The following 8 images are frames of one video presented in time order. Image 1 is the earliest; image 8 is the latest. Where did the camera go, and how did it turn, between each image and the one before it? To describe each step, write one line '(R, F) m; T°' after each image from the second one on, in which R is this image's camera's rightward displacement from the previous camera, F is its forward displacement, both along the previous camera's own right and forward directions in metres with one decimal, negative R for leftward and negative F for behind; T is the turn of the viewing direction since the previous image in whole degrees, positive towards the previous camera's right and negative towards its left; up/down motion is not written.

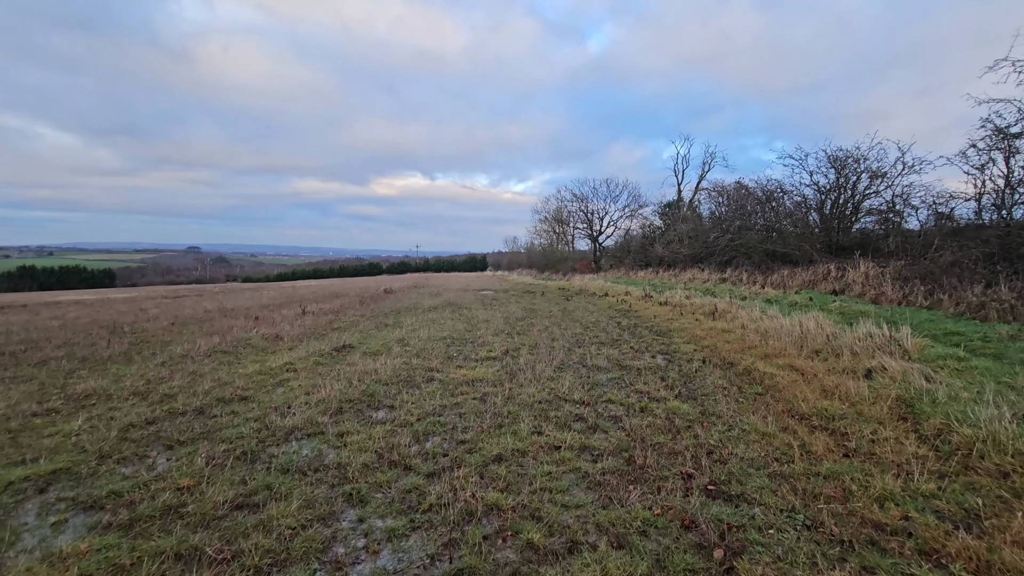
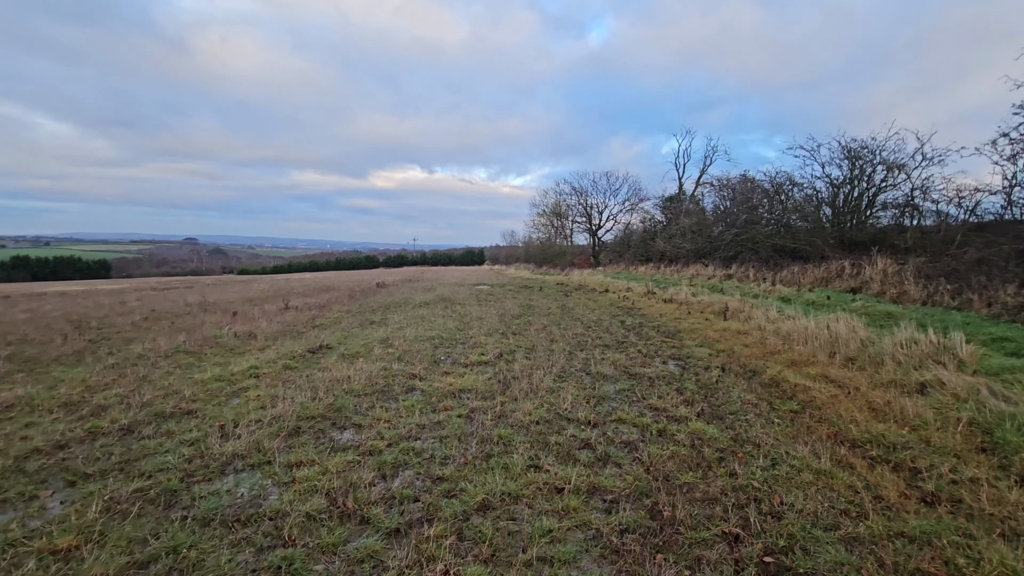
(0.0, +0.8) m; 0°
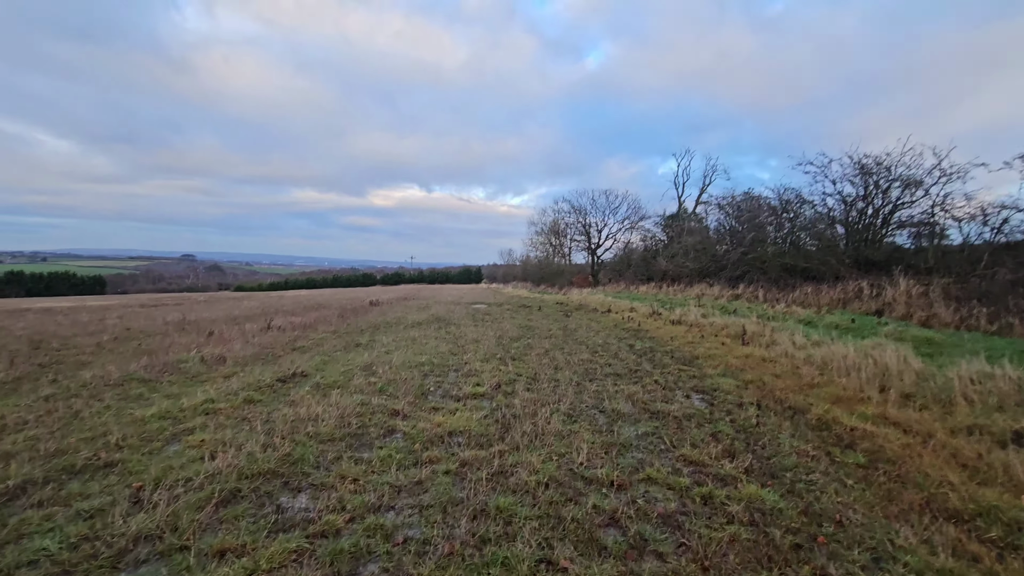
(0.0, +0.9) m; 0°
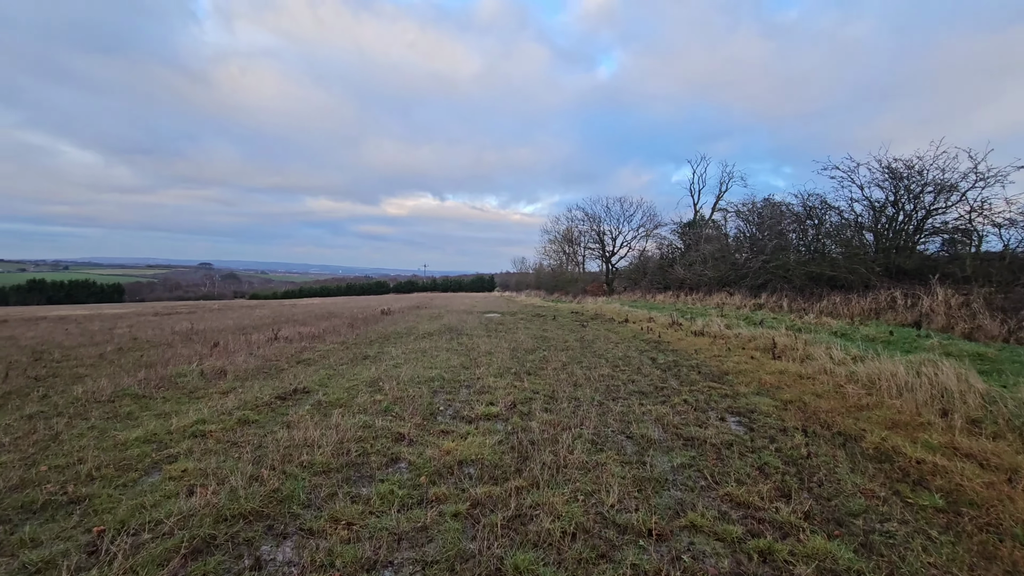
(0.0, +0.5) m; -1°
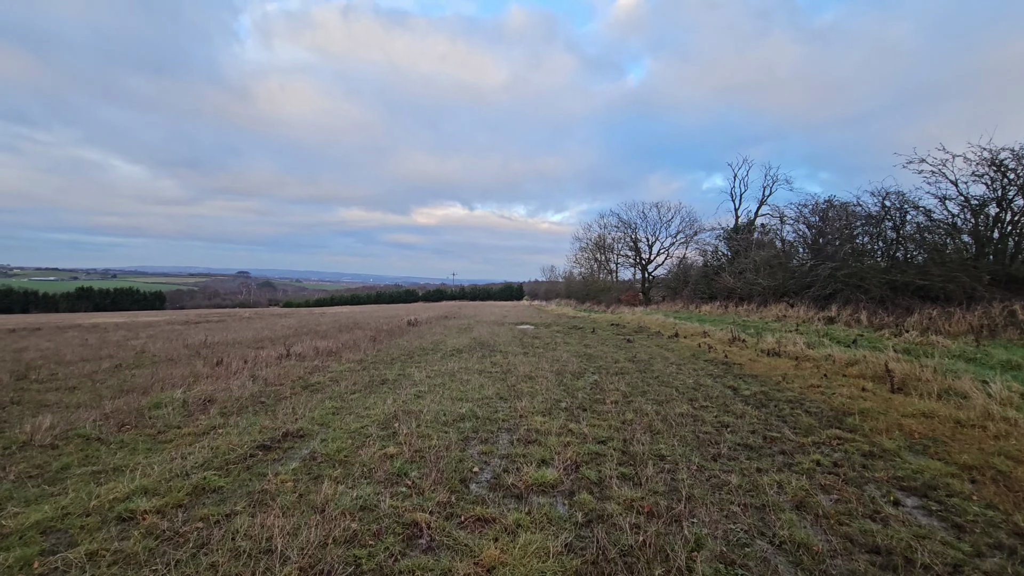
(-0.3, +1.6) m; -3°
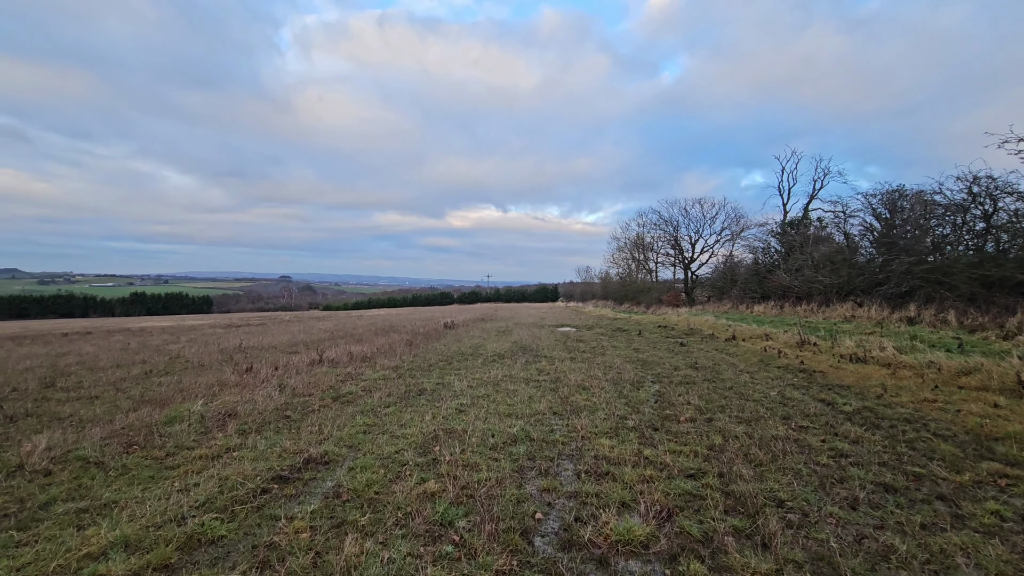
(-0.2, +0.9) m; -4°
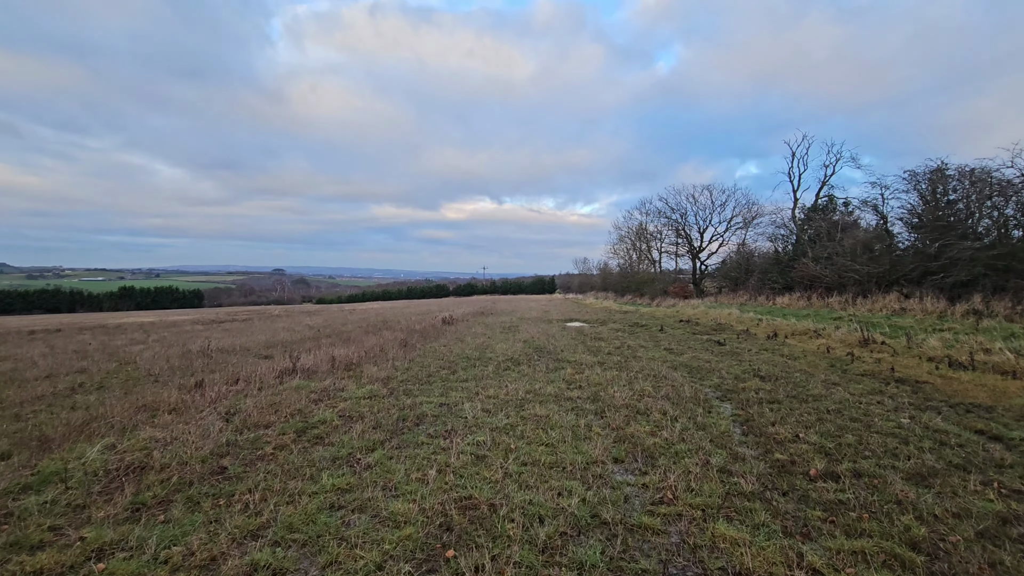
(-0.4, +1.9) m; +1°
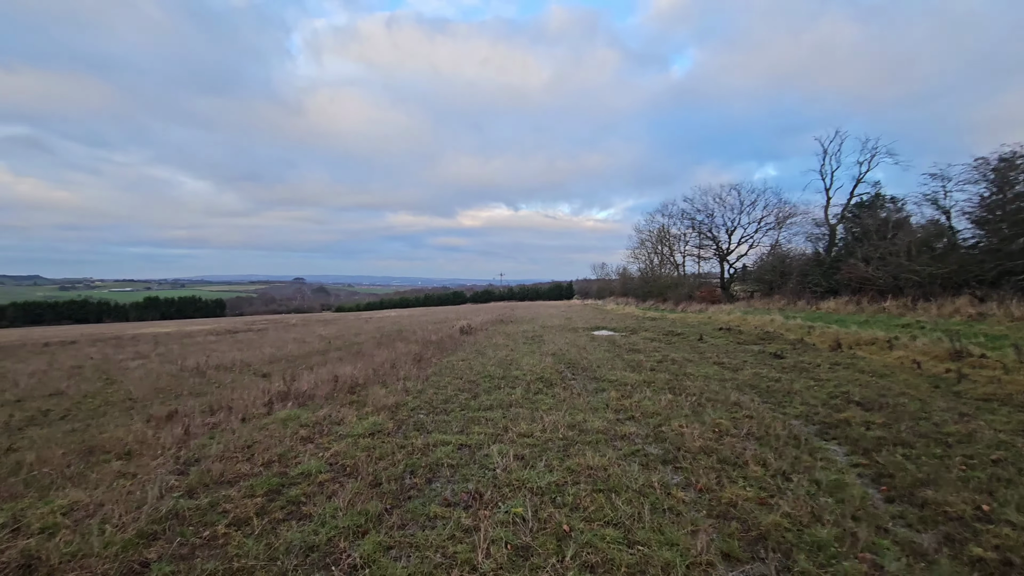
(-0.2, +1.4) m; -2°
